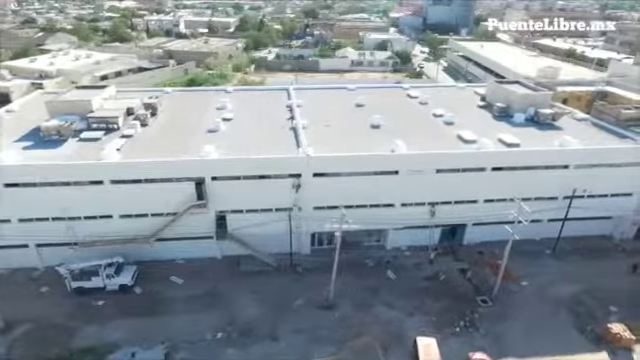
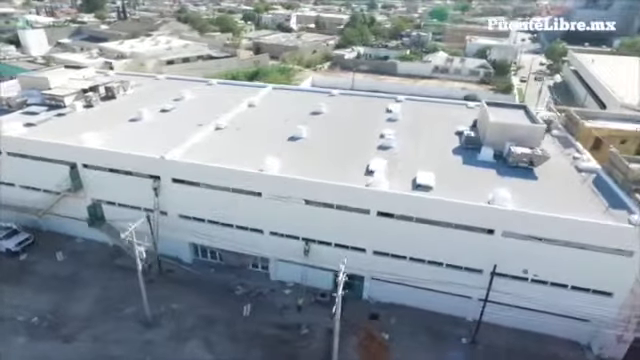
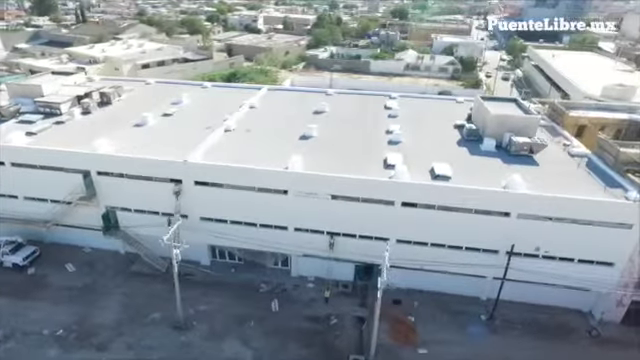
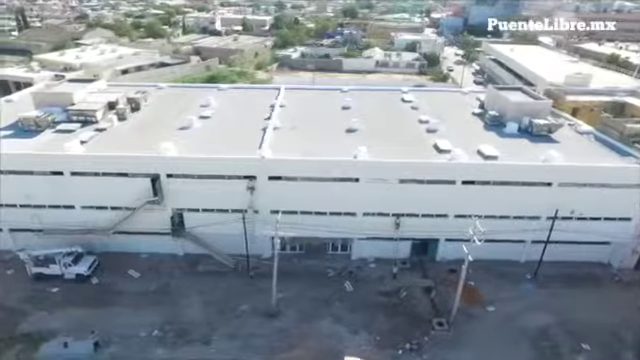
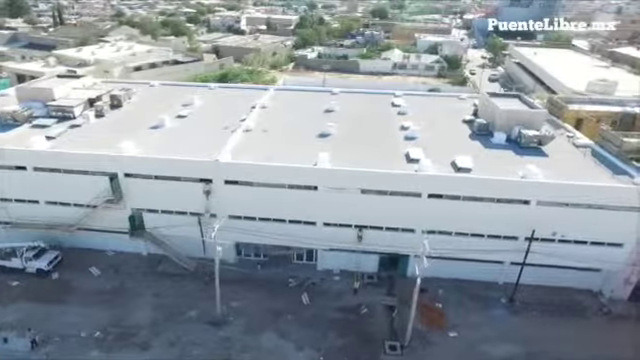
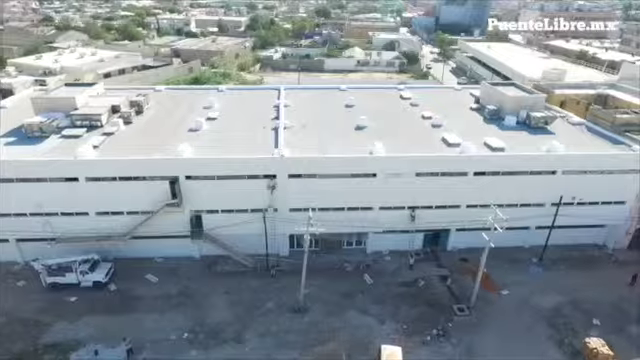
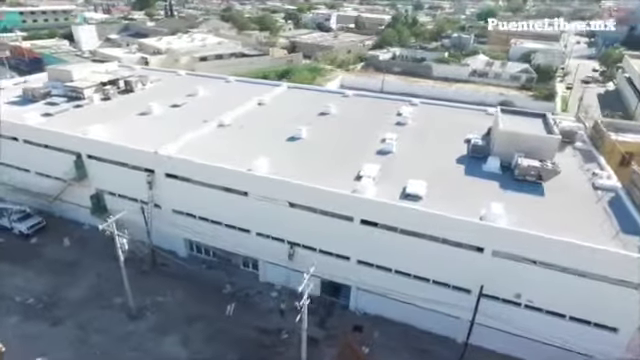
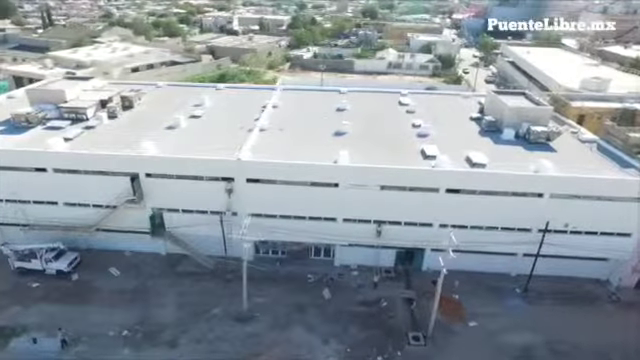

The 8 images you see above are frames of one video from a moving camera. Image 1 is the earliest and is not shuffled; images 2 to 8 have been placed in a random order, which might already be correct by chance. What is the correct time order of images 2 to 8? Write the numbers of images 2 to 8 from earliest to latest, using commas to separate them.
6, 4, 8, 5, 3, 2, 7
